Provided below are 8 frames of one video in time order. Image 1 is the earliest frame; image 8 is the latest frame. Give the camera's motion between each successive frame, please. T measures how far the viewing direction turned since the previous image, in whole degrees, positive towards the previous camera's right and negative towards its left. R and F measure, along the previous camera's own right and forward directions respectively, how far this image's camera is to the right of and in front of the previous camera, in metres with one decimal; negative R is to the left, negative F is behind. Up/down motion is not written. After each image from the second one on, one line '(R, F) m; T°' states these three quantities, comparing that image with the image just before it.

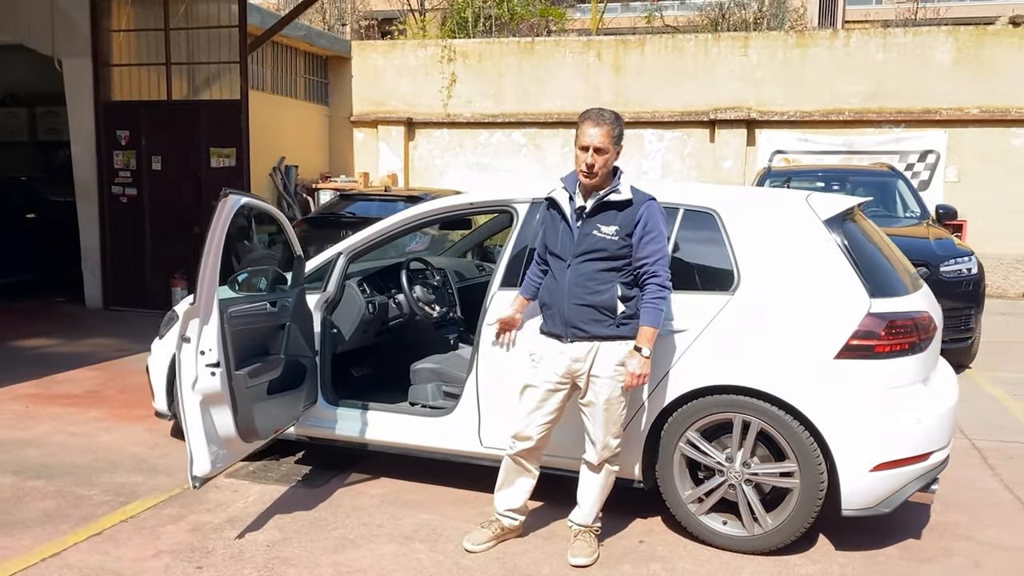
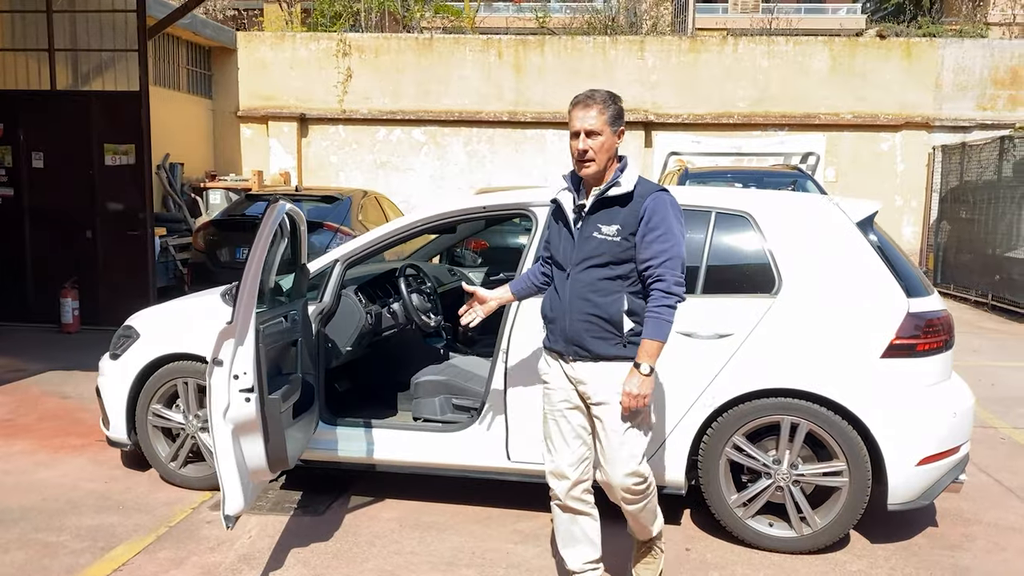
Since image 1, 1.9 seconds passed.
(-0.8, +0.2) m; +10°
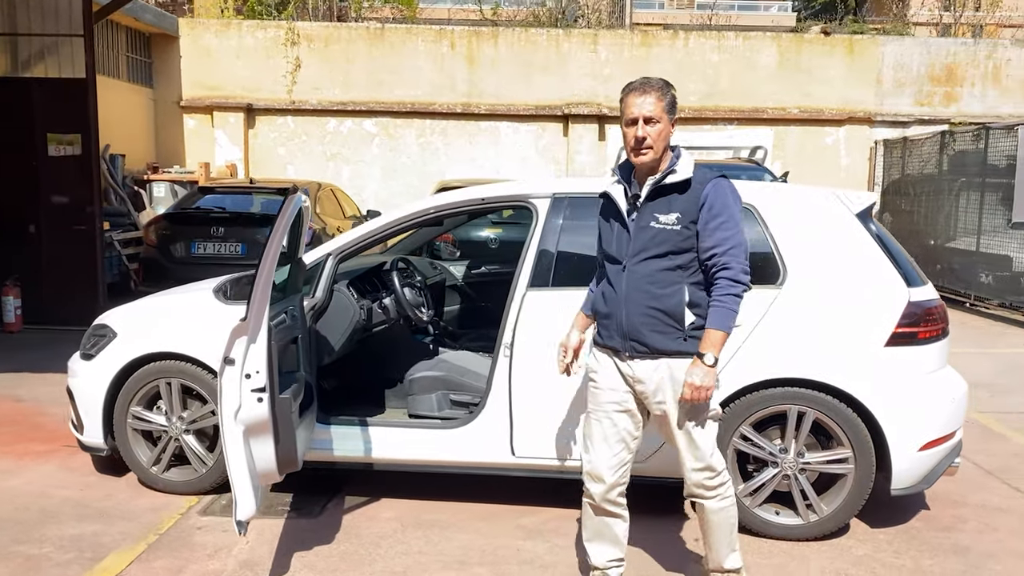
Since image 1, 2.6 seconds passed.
(-0.3, +0.1) m; +4°
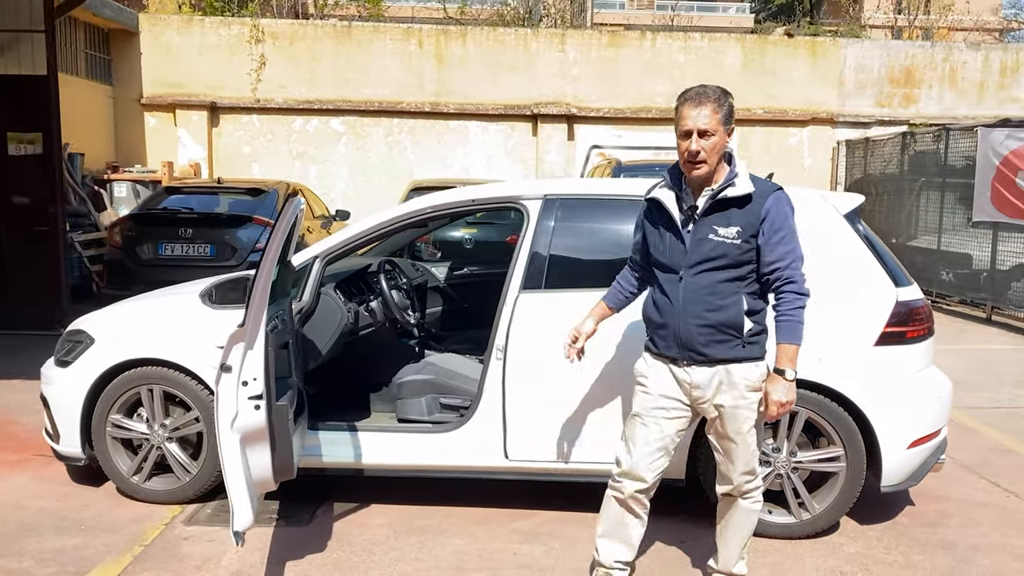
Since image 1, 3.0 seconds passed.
(-0.1, 0.0) m; +3°
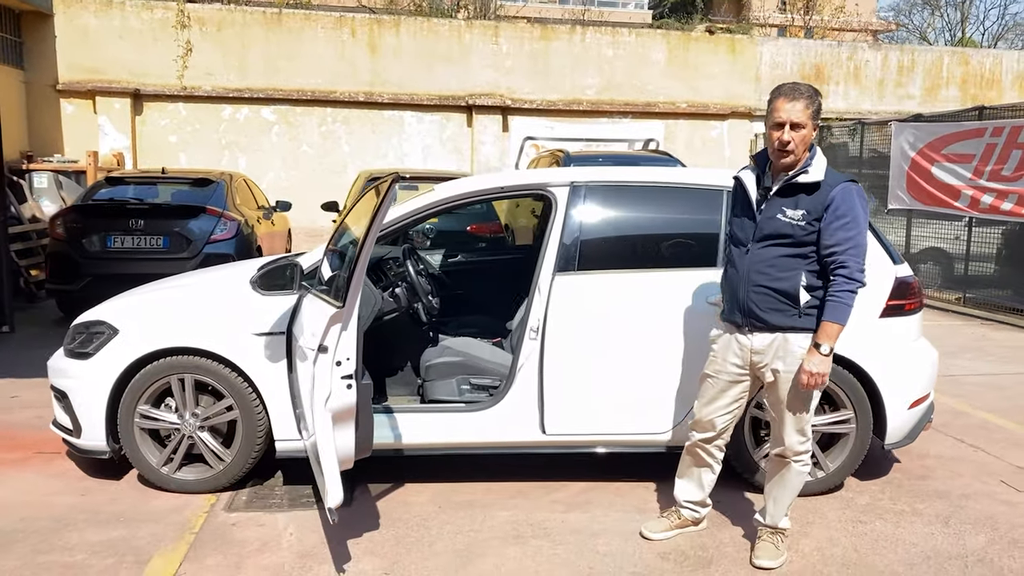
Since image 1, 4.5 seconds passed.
(-0.6, -0.1) m; +7°
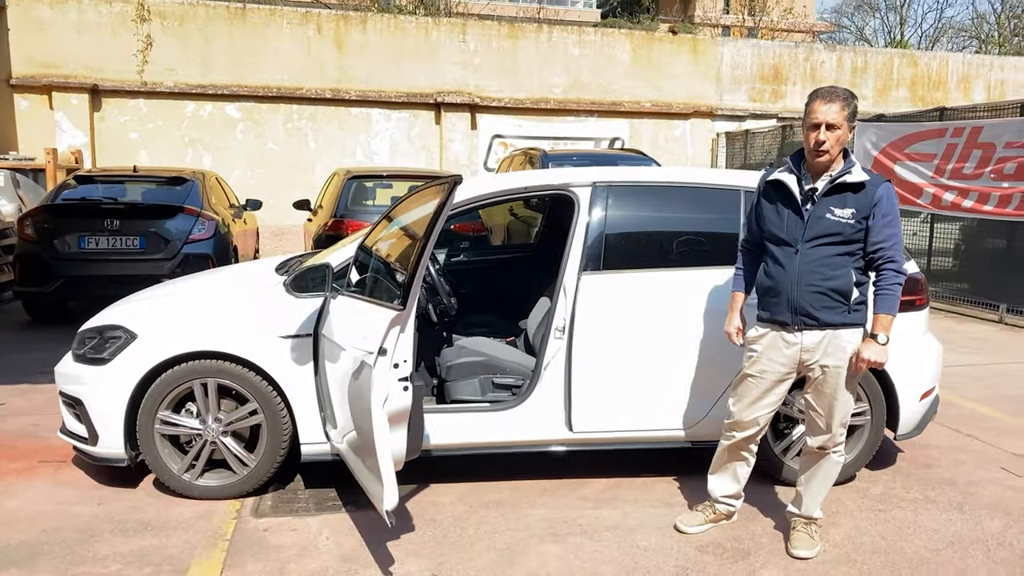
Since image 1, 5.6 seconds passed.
(-0.4, 0.0) m; +4°
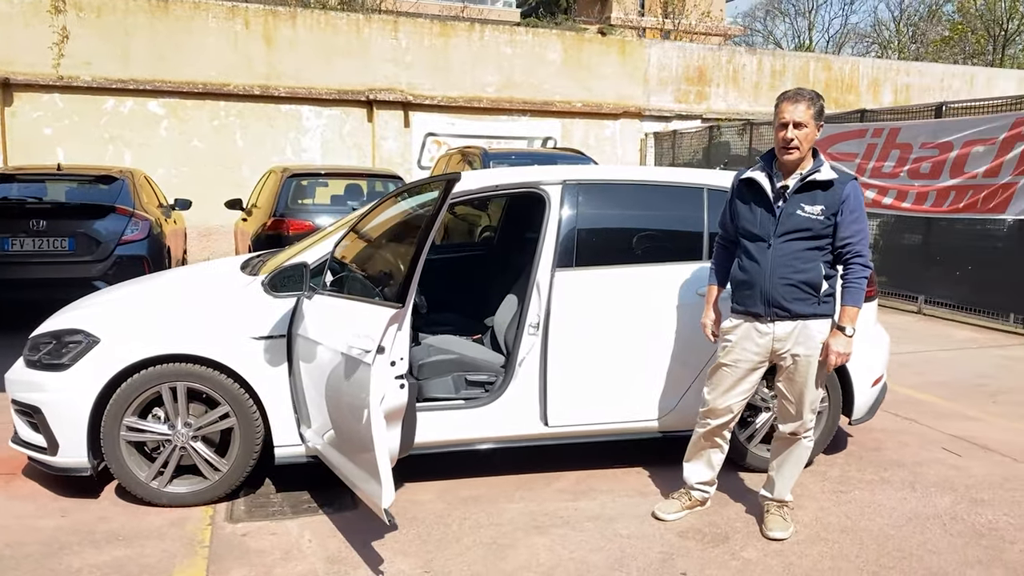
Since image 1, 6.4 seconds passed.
(-0.3, 0.0) m; +6°
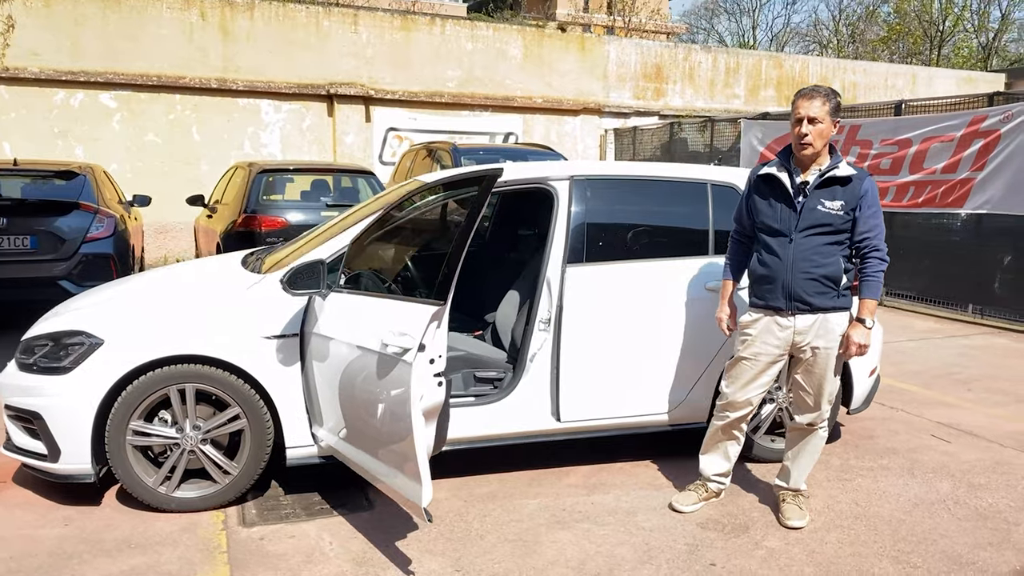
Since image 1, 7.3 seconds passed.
(-0.3, 0.0) m; +4°
